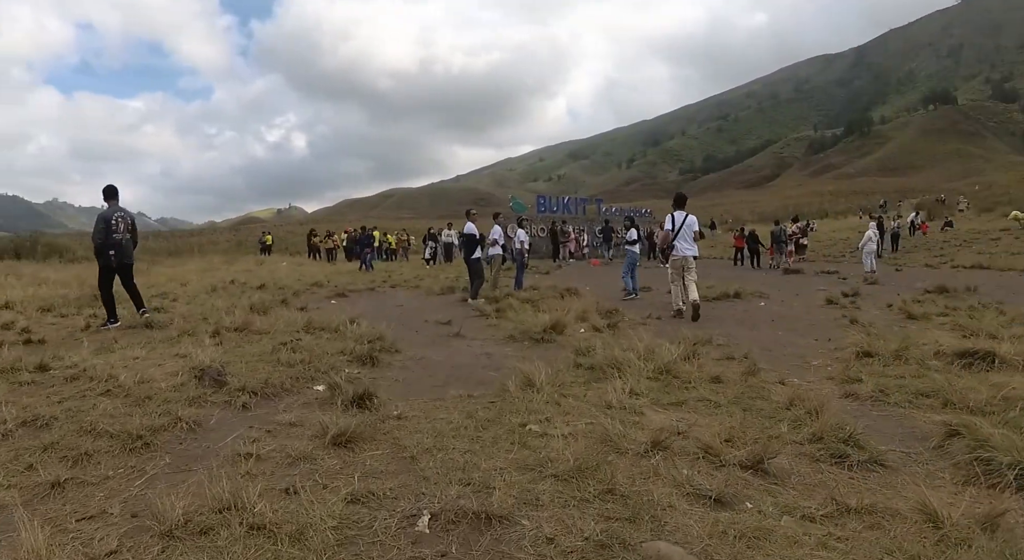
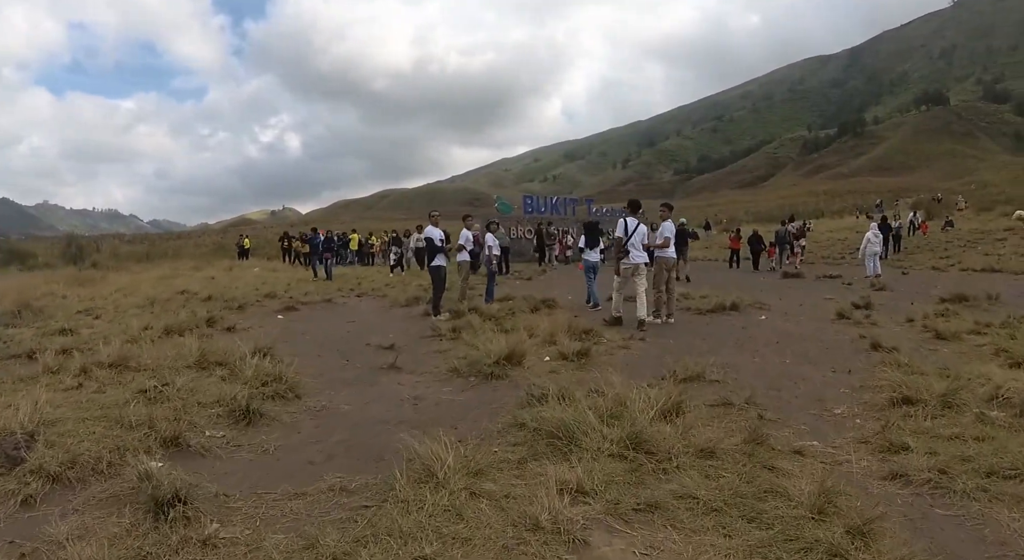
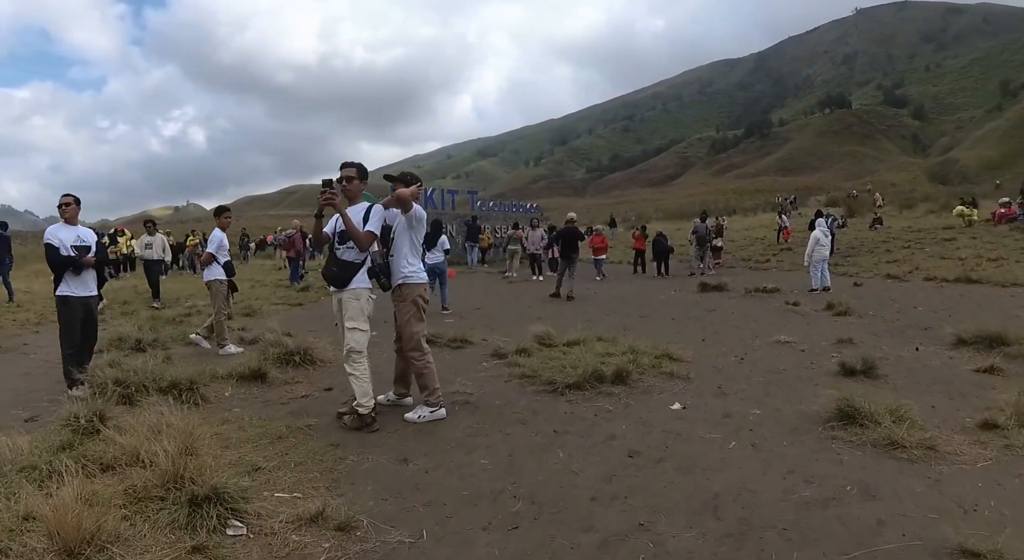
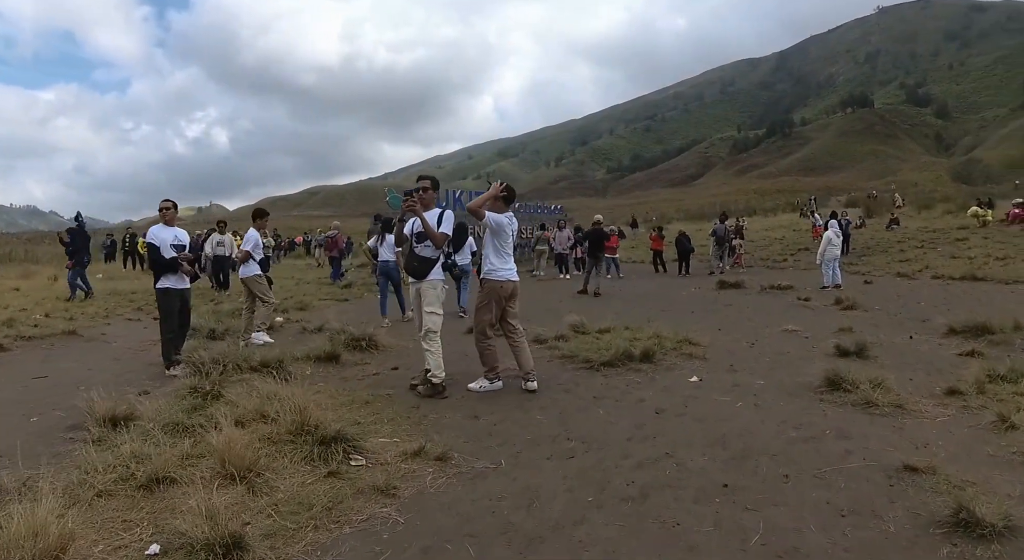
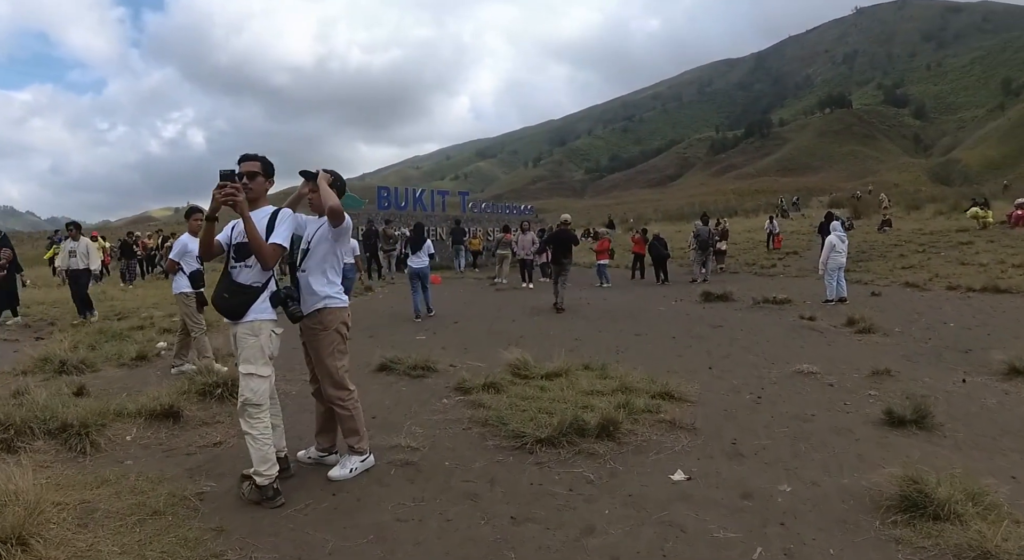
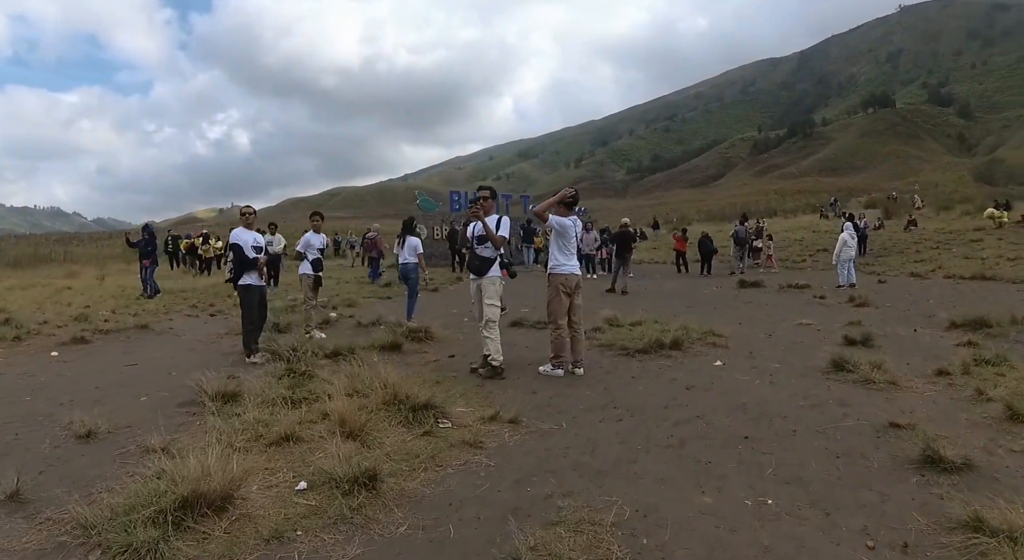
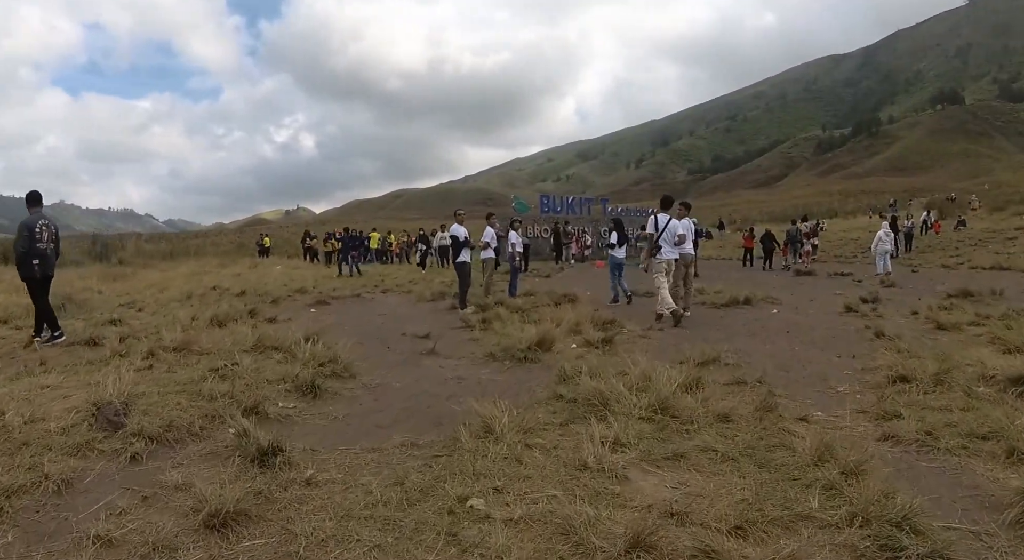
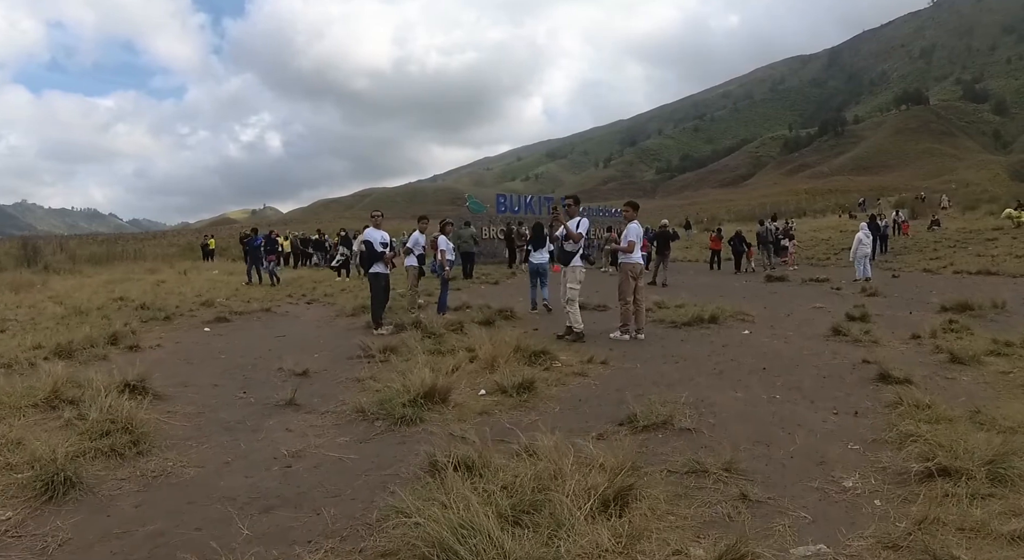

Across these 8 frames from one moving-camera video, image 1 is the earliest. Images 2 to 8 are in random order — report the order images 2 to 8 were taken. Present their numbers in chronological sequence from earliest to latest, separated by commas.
7, 2, 8, 6, 4, 3, 5
